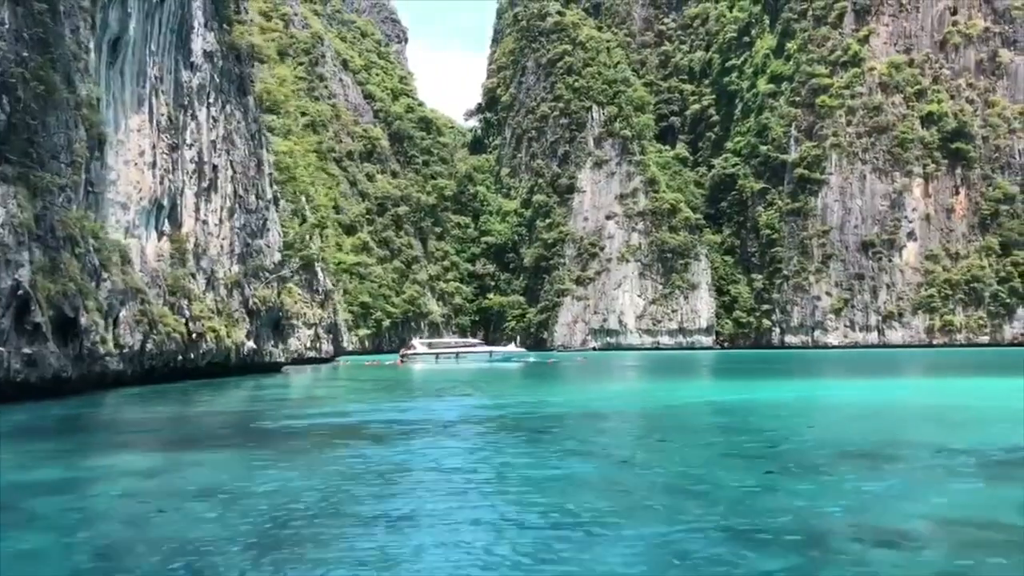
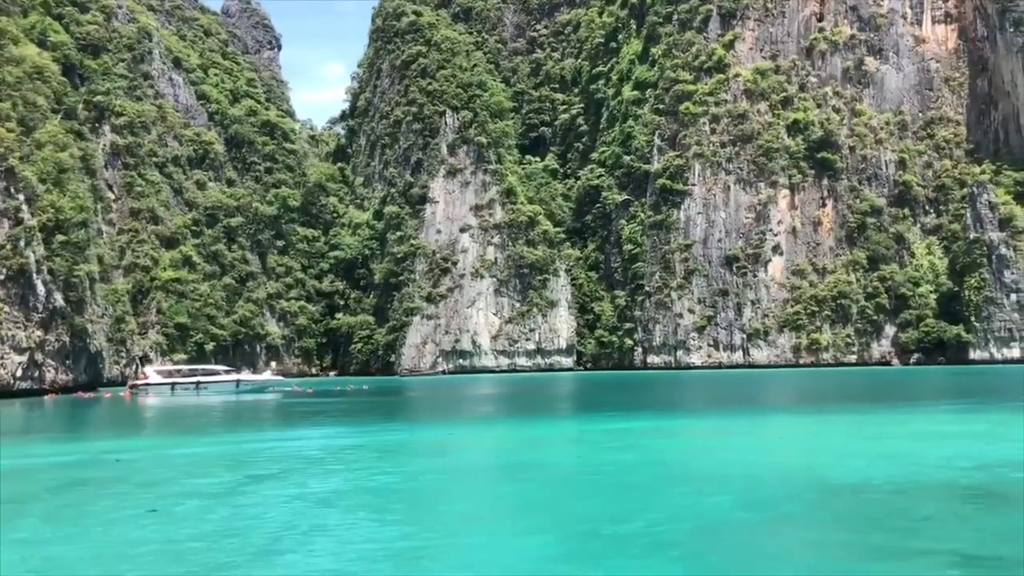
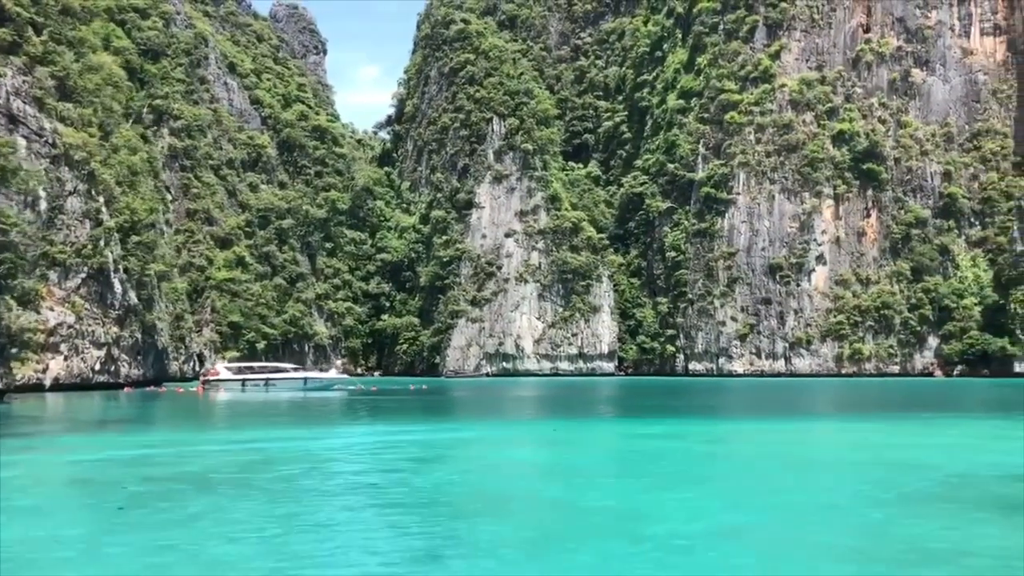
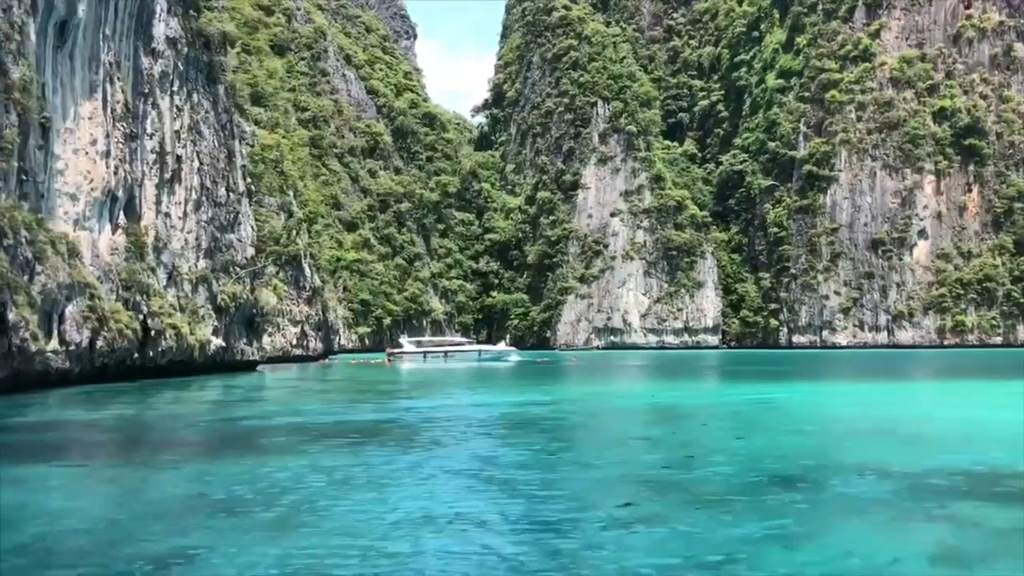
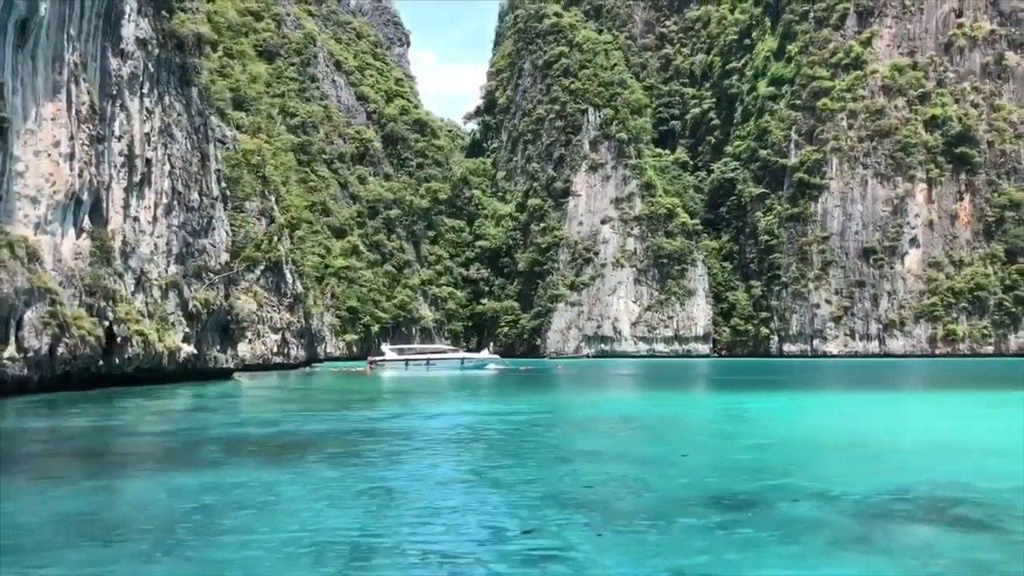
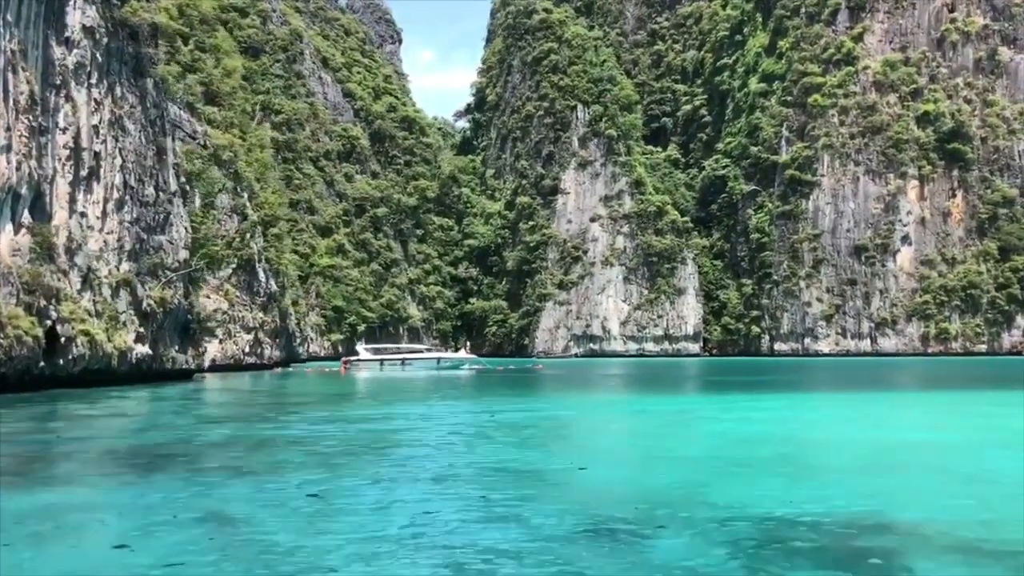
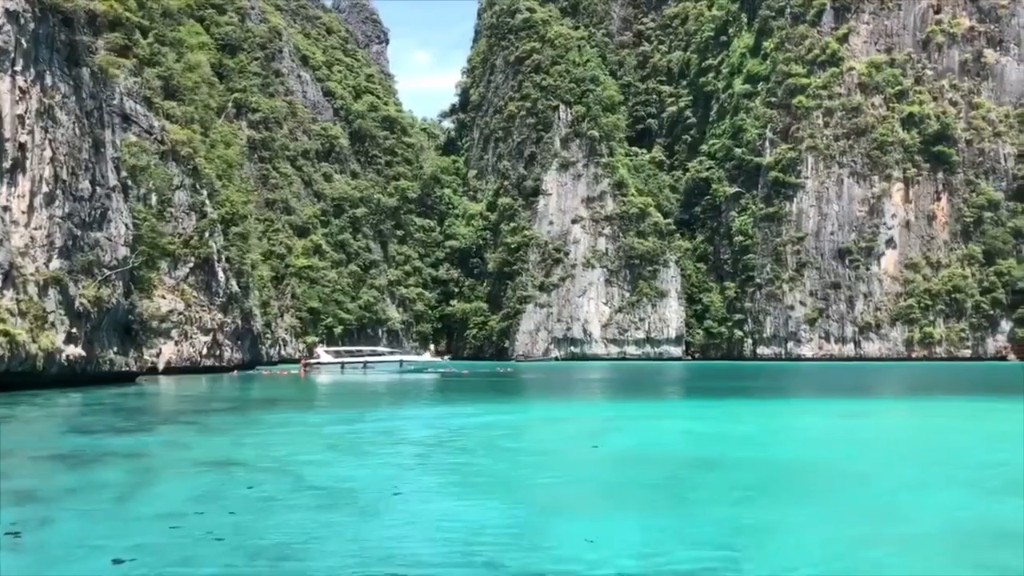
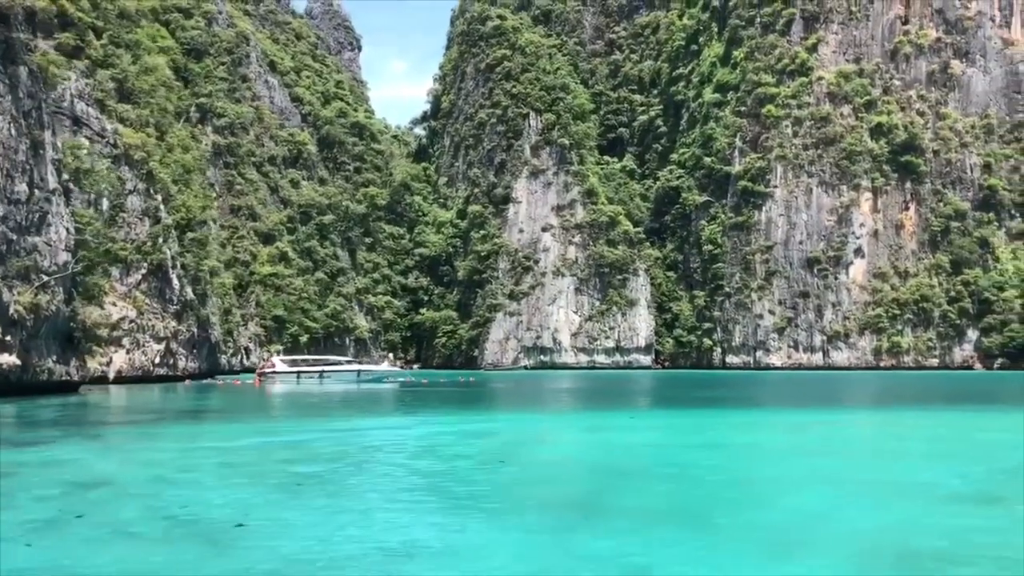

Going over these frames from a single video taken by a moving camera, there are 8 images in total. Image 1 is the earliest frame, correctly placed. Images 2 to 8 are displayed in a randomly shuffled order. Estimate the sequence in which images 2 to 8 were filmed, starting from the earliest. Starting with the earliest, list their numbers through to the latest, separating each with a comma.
4, 5, 6, 7, 8, 3, 2
